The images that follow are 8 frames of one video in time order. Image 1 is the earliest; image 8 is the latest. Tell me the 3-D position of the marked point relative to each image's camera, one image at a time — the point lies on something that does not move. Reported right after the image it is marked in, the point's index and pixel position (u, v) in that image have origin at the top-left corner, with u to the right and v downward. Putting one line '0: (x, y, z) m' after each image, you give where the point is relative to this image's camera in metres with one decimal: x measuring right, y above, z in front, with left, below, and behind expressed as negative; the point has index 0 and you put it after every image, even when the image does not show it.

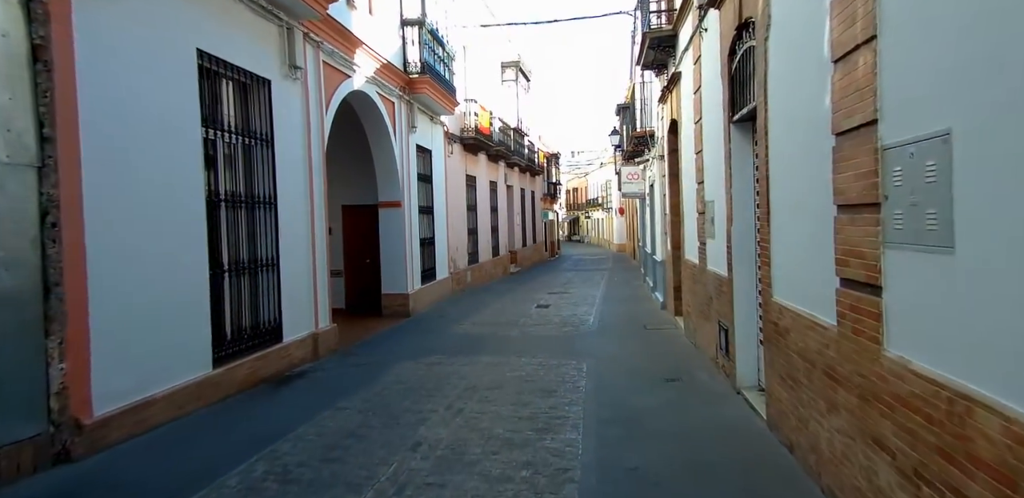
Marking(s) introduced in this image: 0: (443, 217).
0: (-1.9, +0.8, +16.0) m
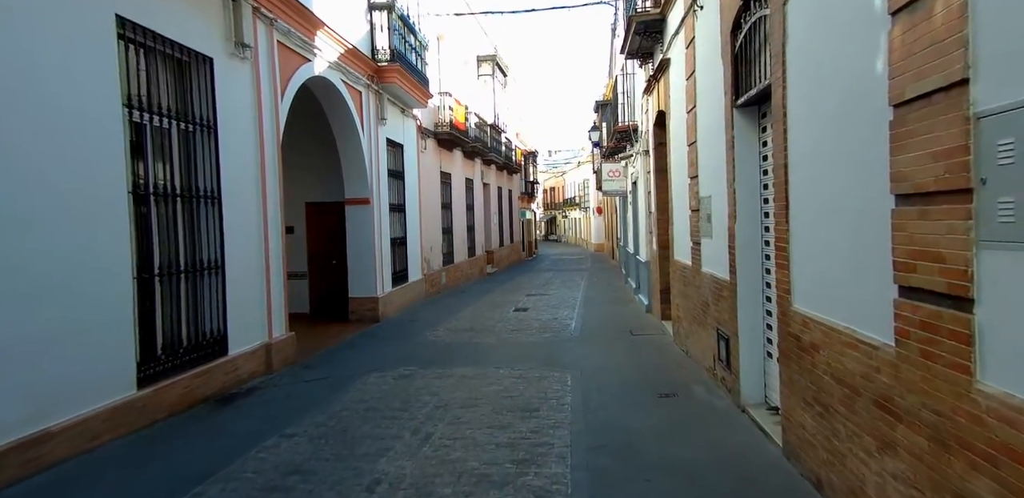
0: (-2.5, +0.8, +15.2) m
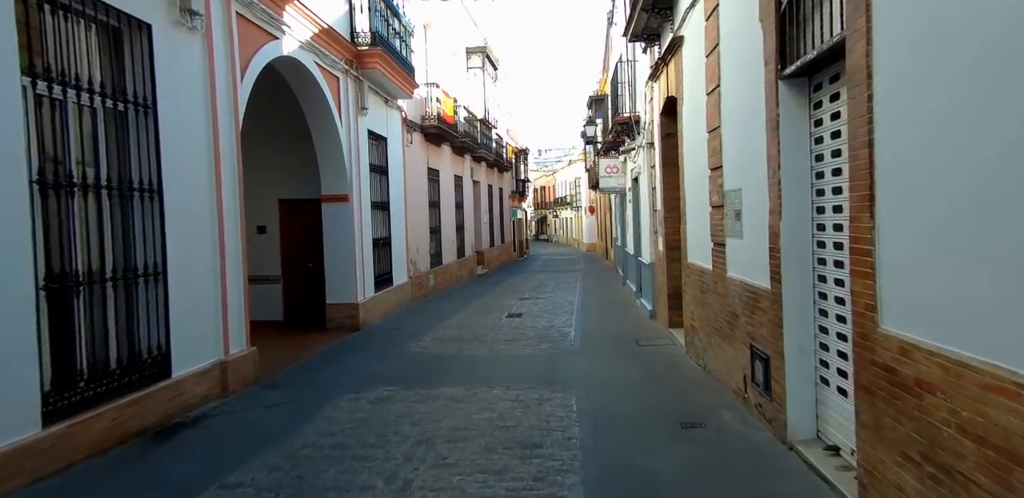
0: (-2.6, +0.8, +14.2) m
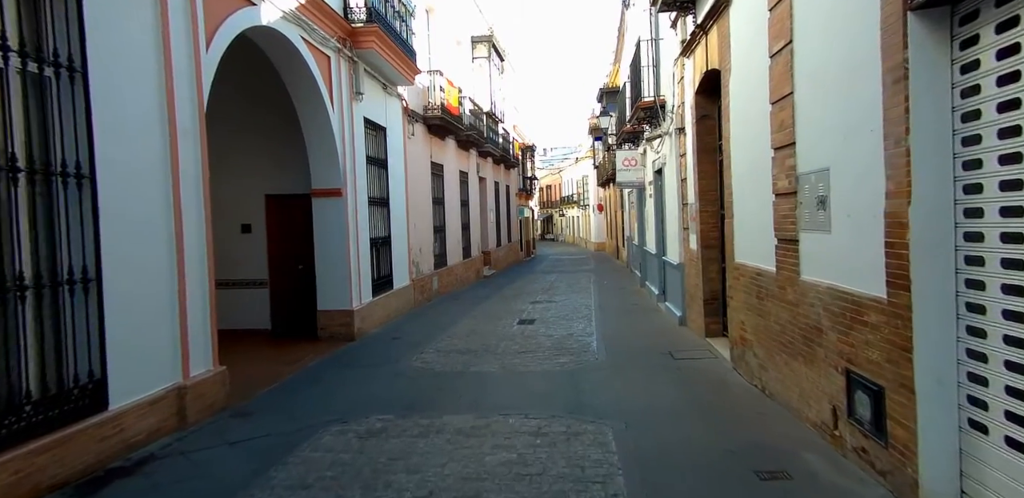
0: (-2.4, +0.8, +13.1) m
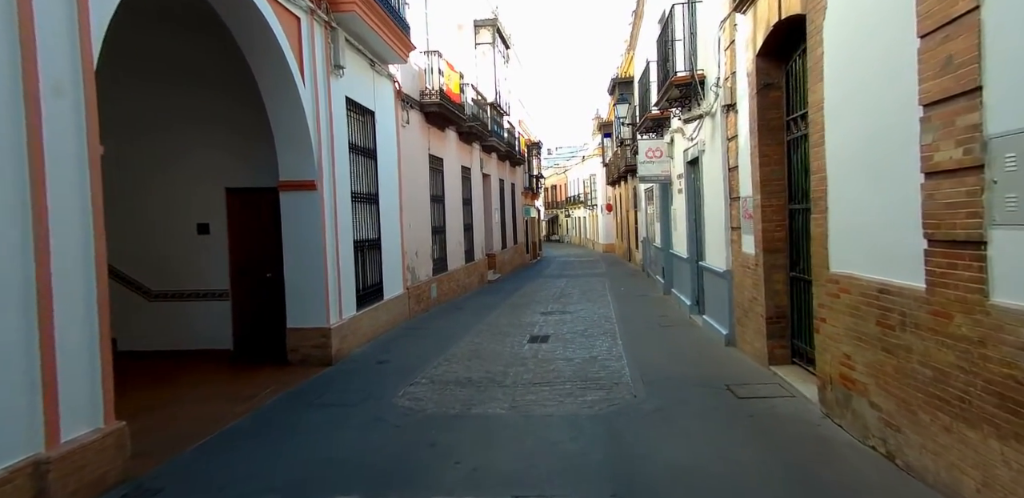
0: (-2.3, +0.7, +11.4) m
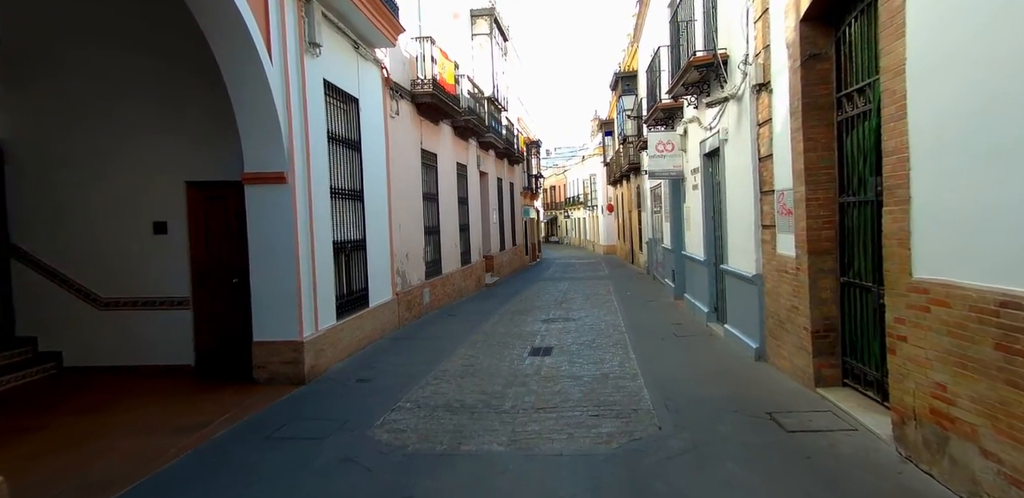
0: (-2.3, +0.7, +10.4) m
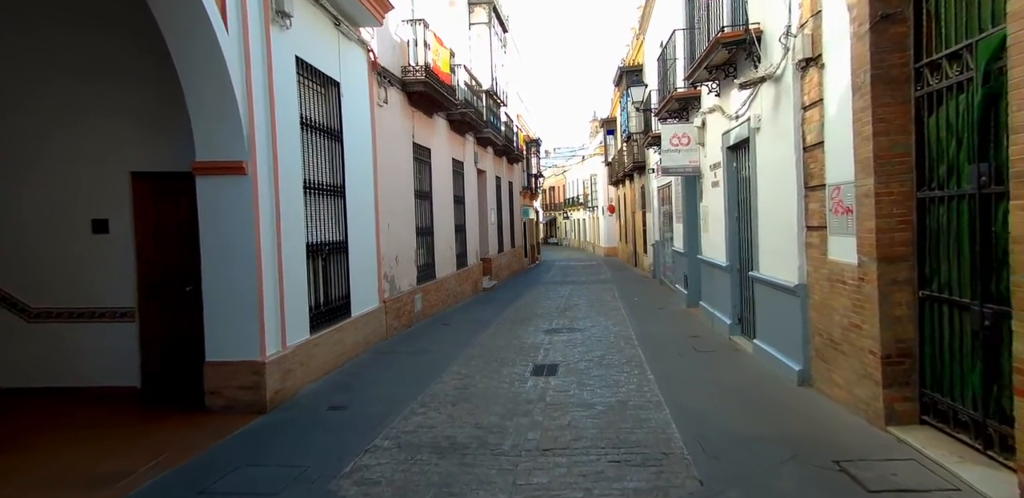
0: (-2.3, +0.7, +9.3) m
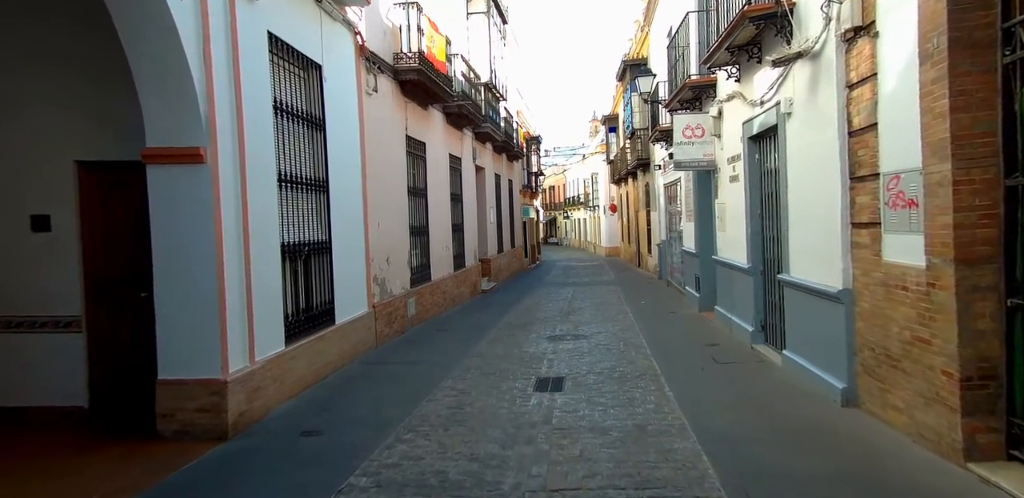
0: (-2.3, +0.7, +8.5) m
